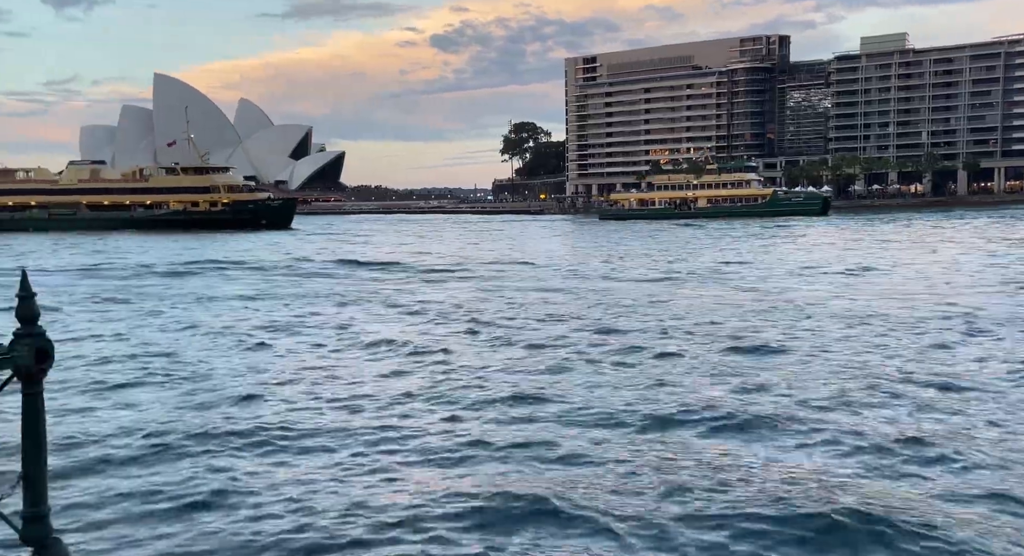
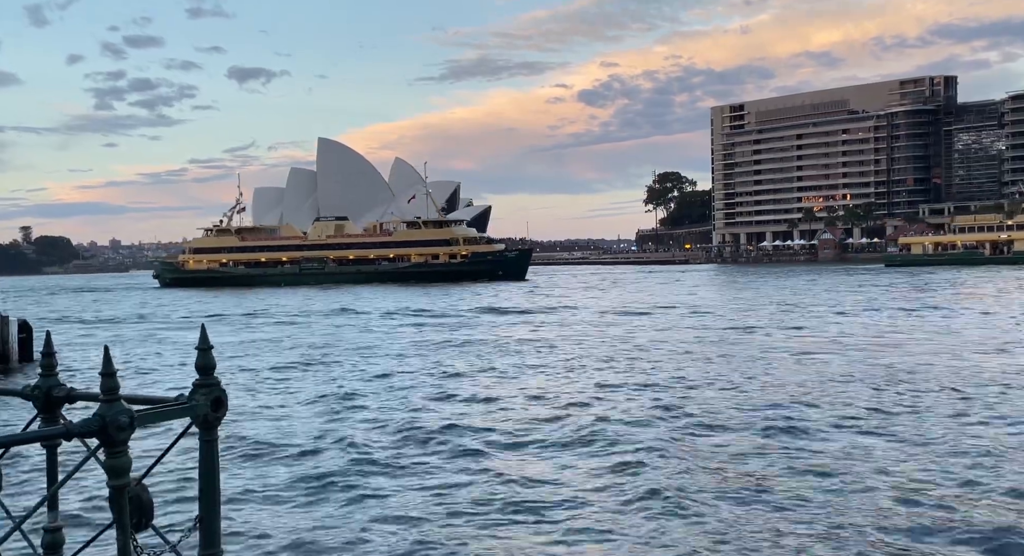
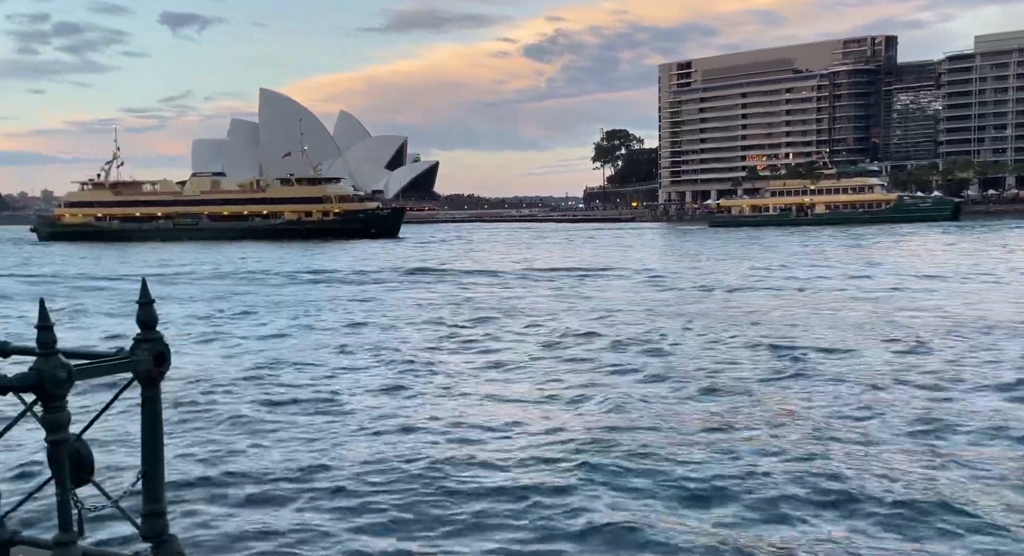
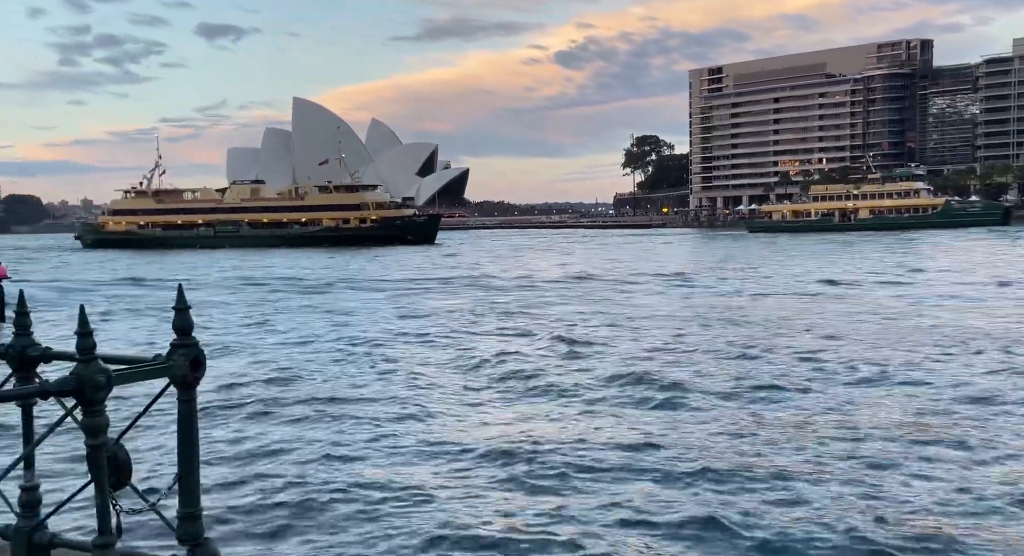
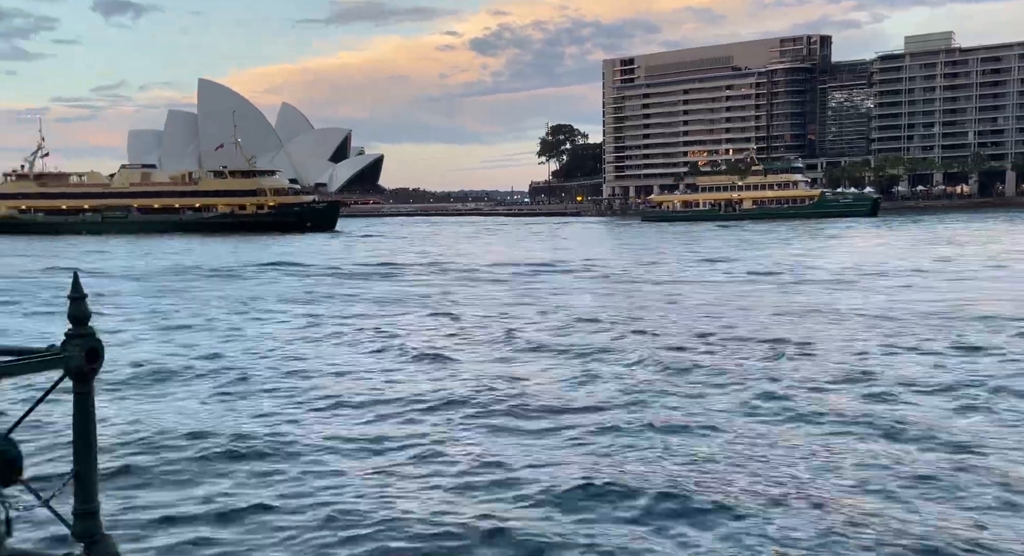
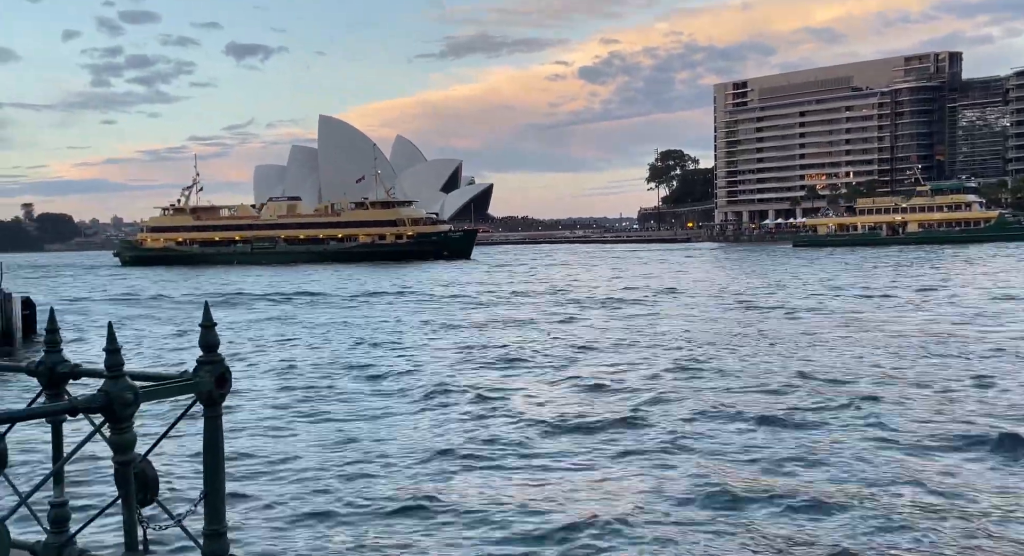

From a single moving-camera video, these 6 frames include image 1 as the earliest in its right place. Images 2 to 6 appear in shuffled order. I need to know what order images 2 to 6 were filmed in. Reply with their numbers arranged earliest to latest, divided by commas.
5, 3, 4, 6, 2
